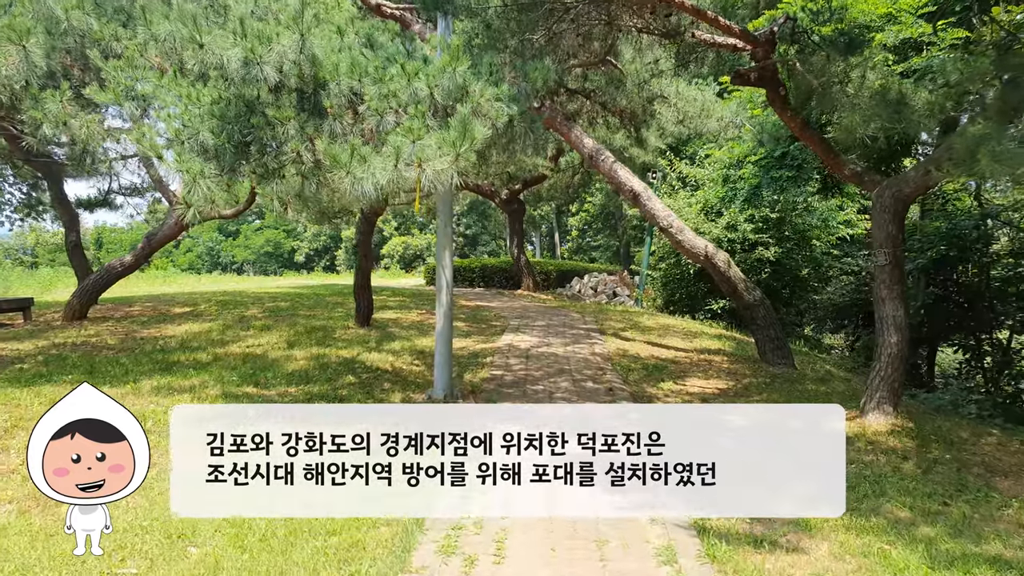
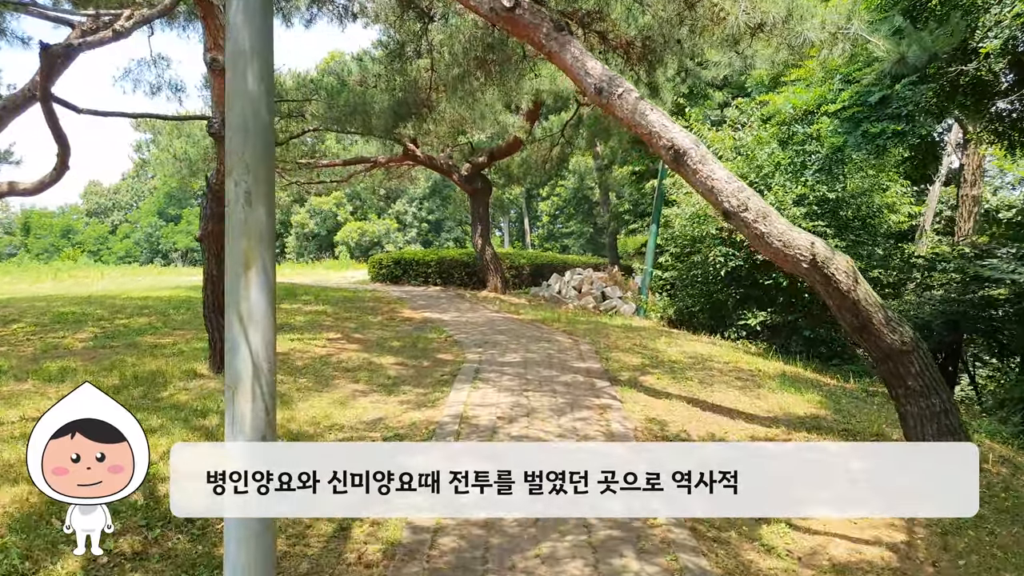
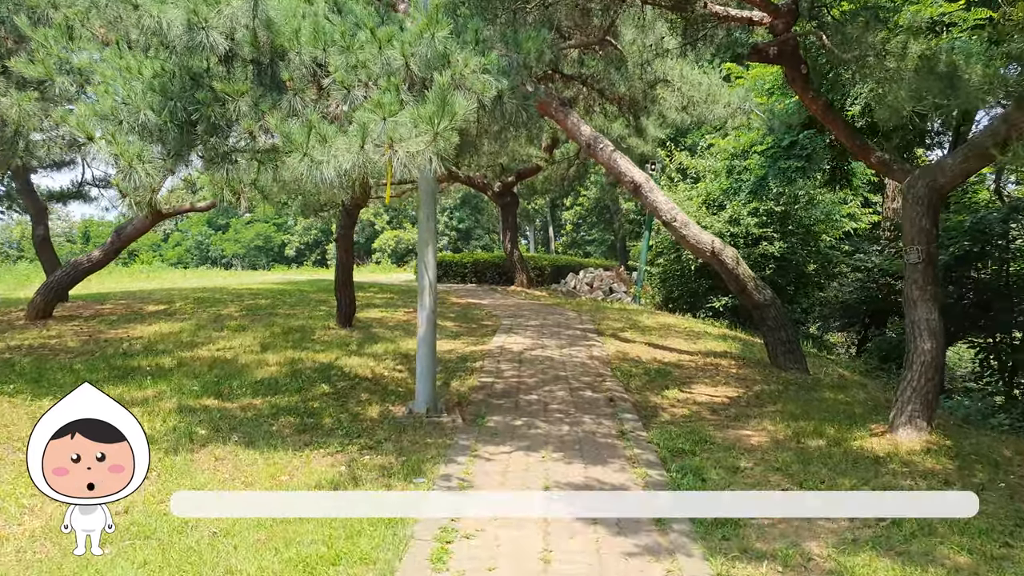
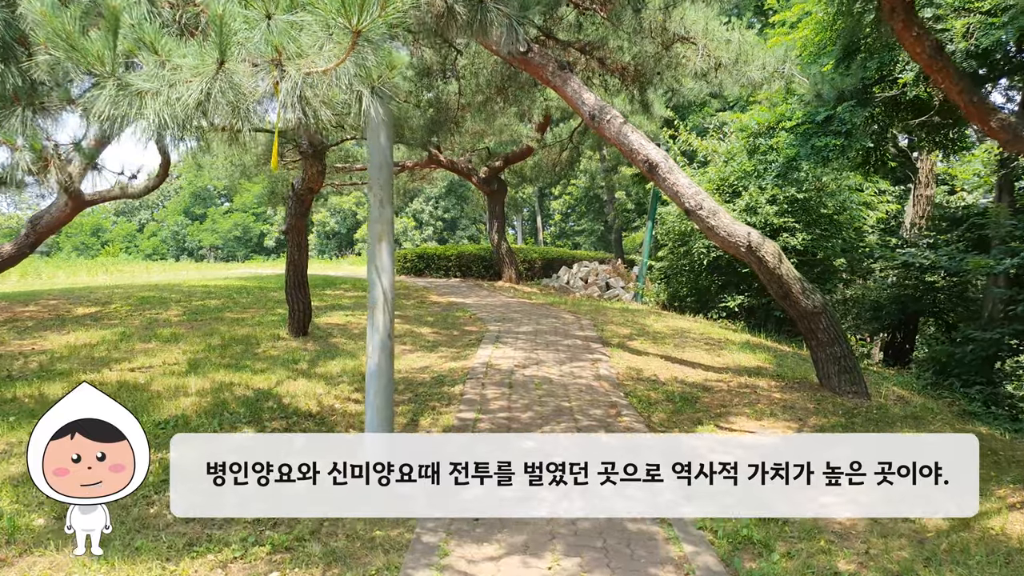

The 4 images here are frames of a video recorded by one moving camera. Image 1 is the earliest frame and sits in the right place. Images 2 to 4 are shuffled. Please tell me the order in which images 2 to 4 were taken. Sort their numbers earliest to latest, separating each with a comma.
3, 4, 2
